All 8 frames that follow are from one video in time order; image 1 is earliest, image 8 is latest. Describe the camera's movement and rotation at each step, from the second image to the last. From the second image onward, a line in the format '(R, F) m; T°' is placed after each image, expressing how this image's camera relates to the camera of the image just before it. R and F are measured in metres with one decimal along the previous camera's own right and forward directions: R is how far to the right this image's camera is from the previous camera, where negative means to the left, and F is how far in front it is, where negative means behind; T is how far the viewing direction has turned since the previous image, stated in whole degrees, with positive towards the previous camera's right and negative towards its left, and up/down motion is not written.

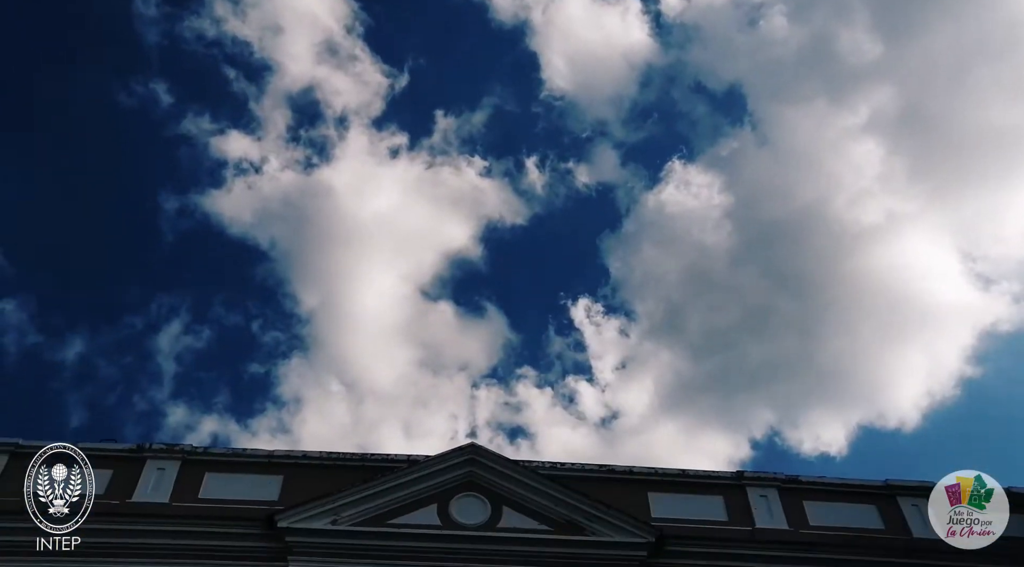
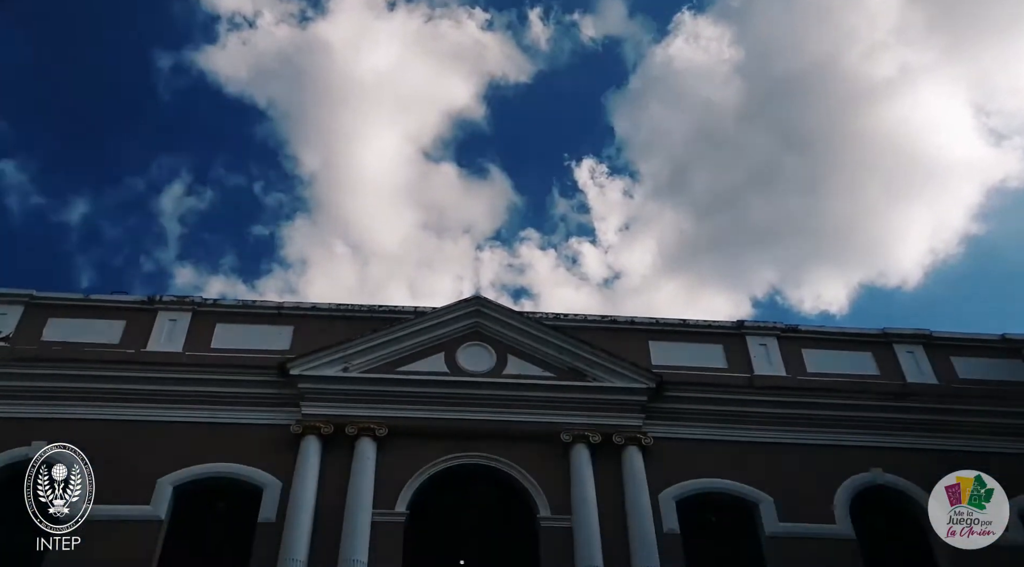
(0.0, 0.0) m; 0°
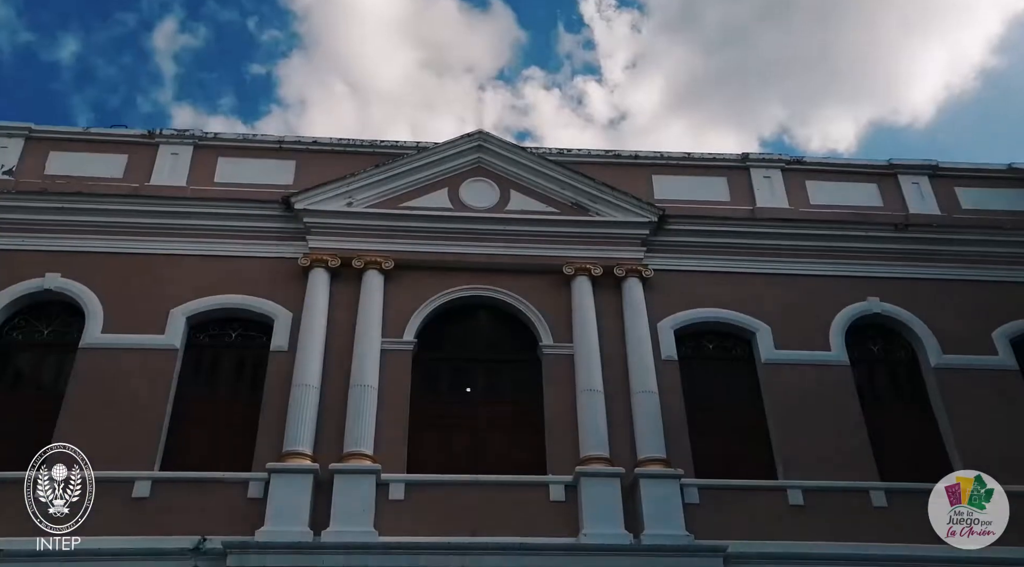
(0.0, -0.1) m; 0°
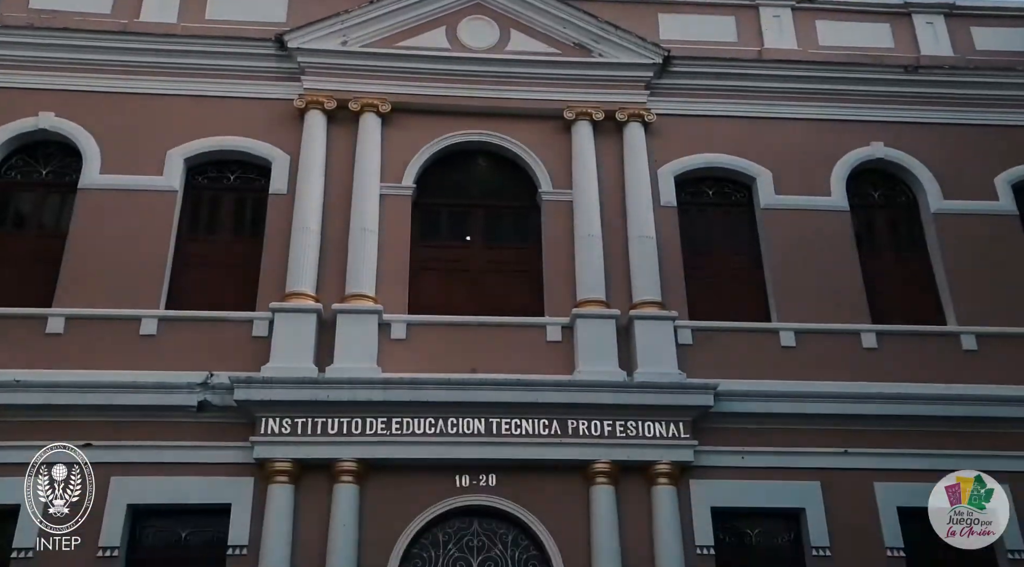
(0.0, 0.0) m; 0°
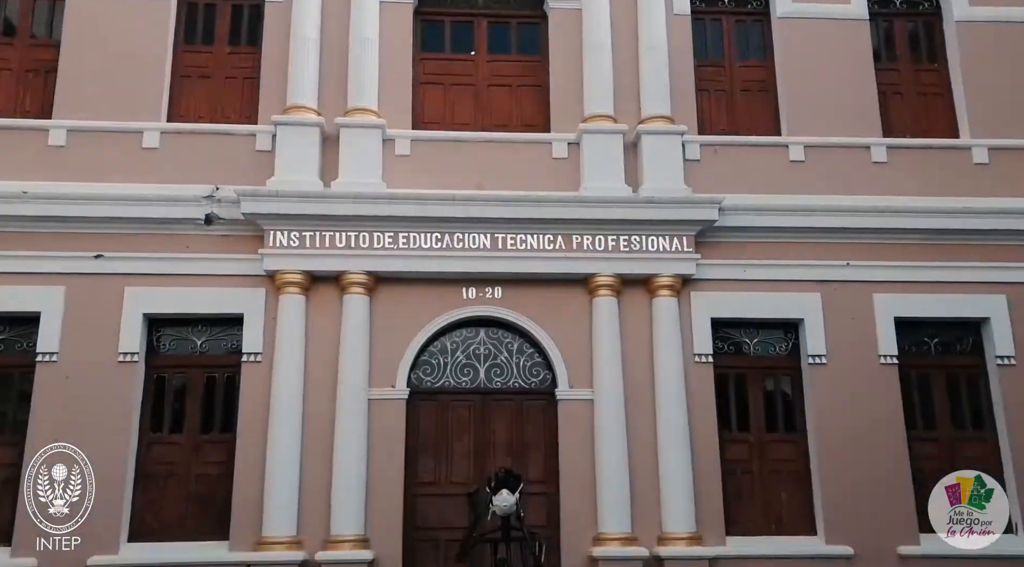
(0.0, 0.0) m; -1°
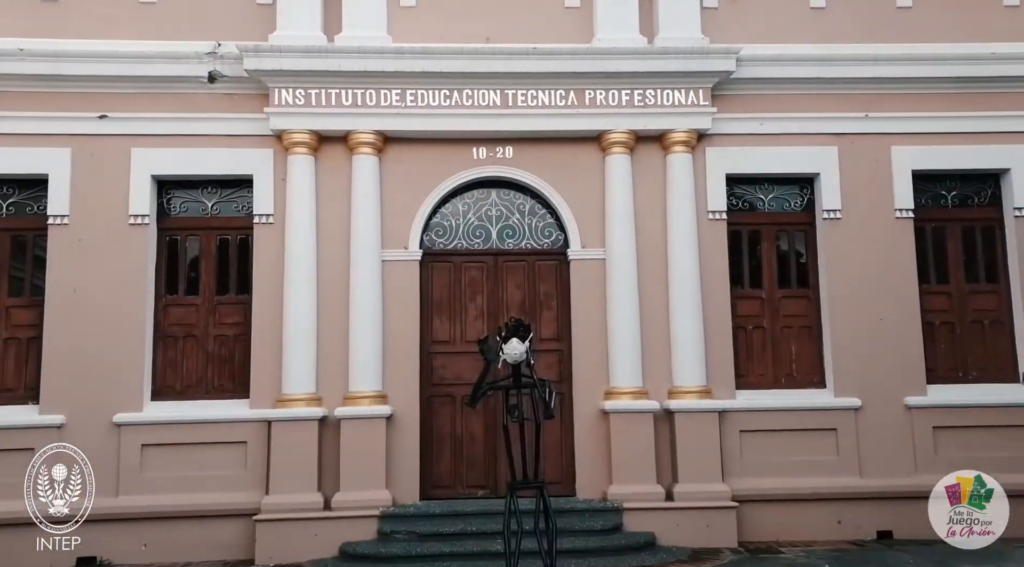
(0.0, +0.1) m; -1°
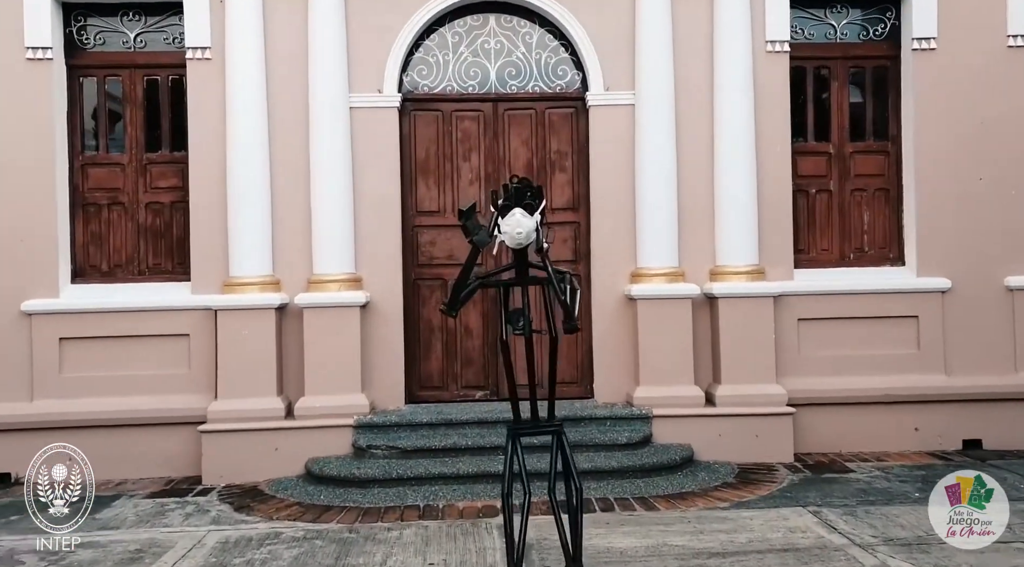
(0.0, +1.8) m; 0°
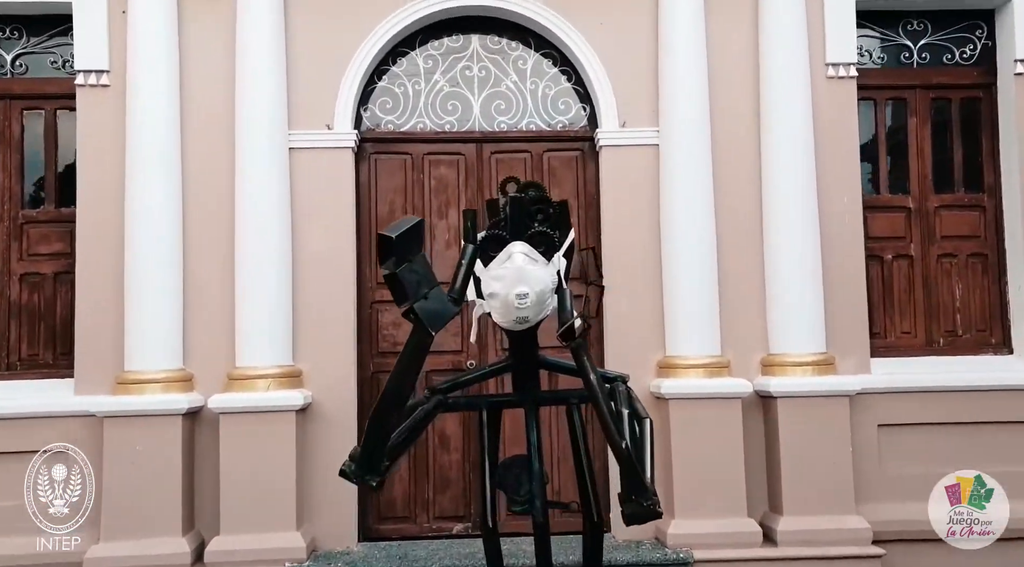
(0.0, +1.8) m; +1°
